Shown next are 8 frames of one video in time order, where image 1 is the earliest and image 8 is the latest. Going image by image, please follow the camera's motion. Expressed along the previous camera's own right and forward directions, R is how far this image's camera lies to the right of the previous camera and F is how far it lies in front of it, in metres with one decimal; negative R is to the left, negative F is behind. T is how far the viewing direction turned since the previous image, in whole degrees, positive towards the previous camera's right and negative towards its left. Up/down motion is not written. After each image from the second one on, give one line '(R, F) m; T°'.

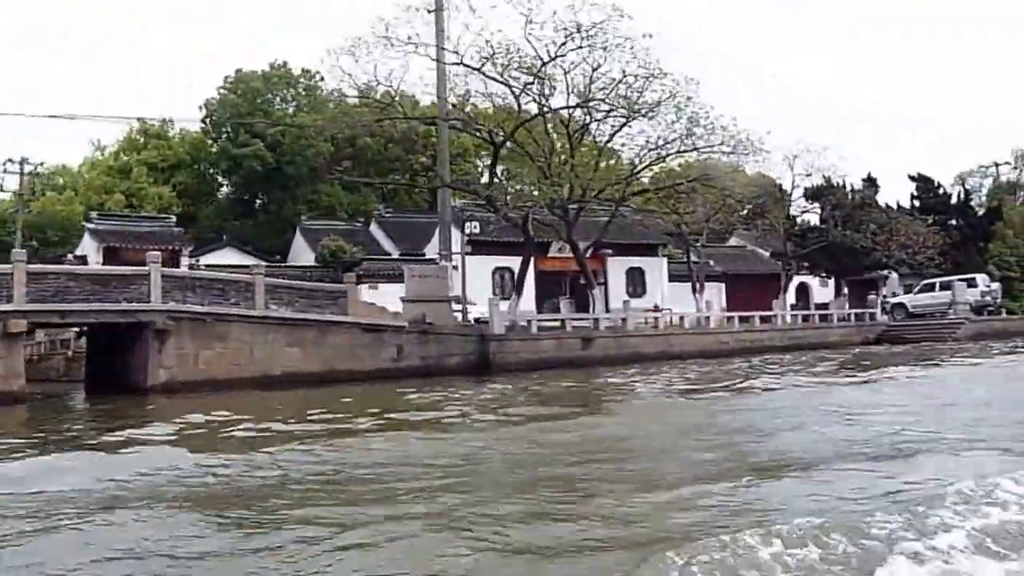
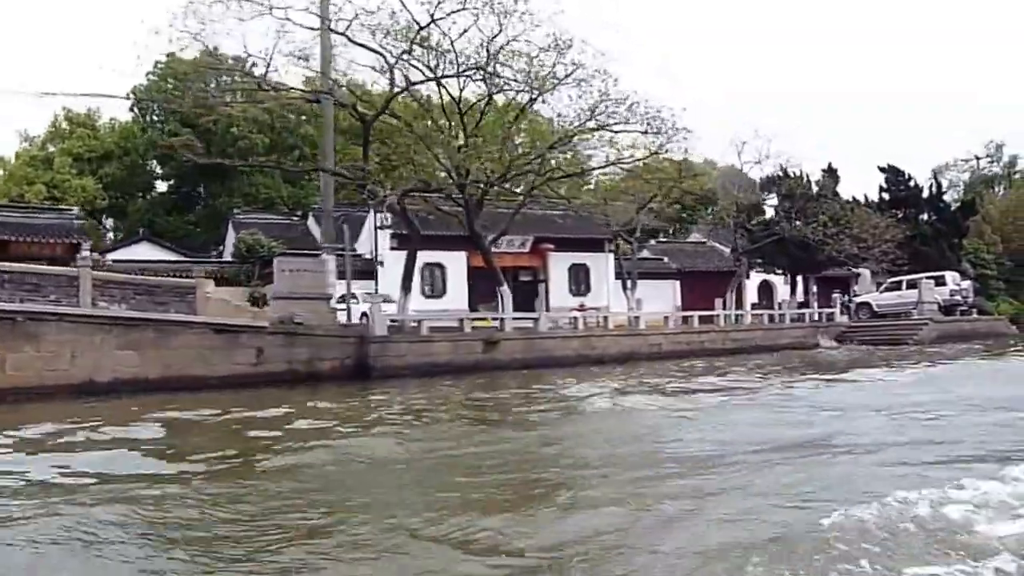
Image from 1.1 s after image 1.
(+1.2, +2.2) m; 0°
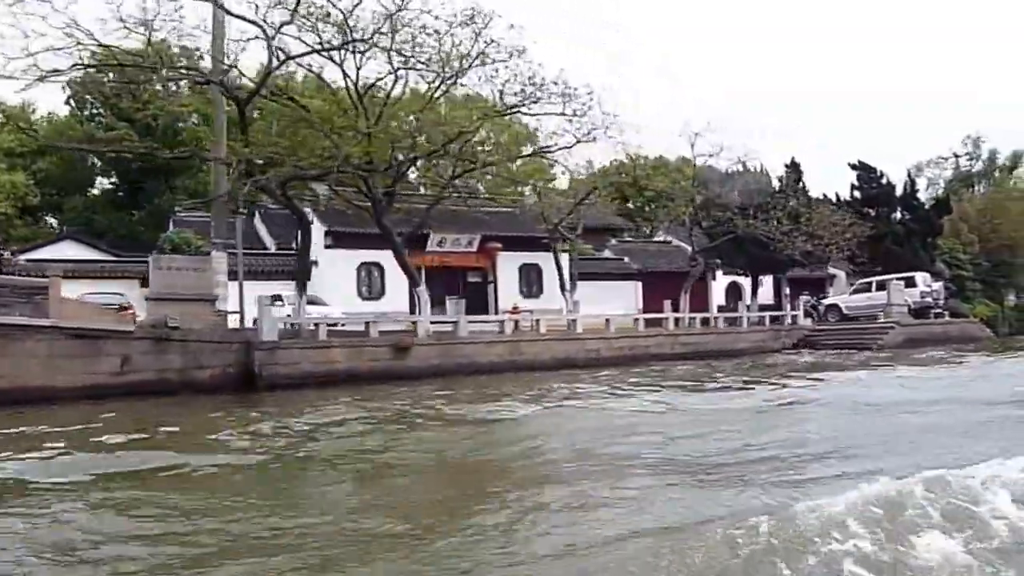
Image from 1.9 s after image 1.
(+0.9, +1.8) m; 0°
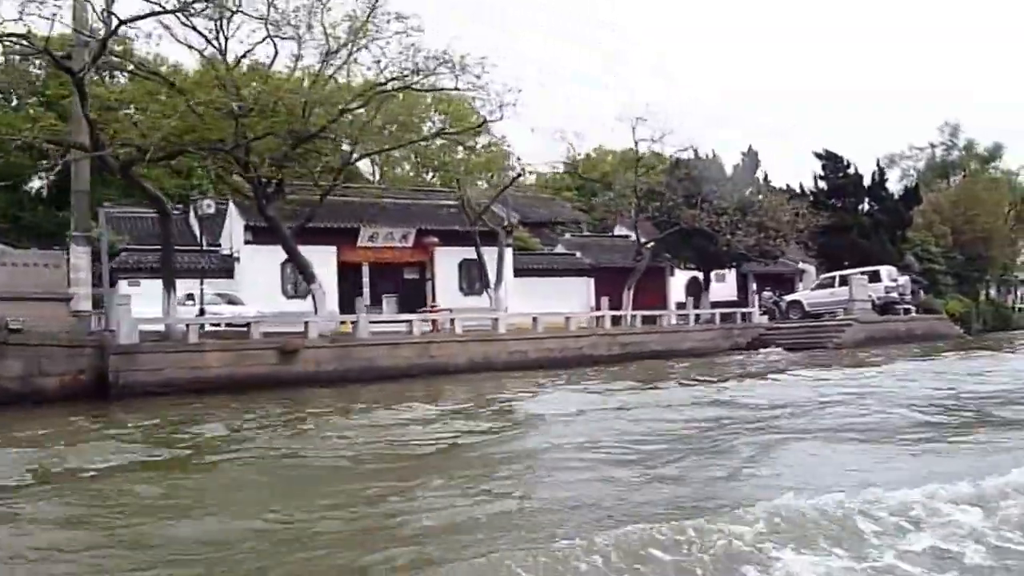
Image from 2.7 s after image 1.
(+0.9, +1.7) m; 0°
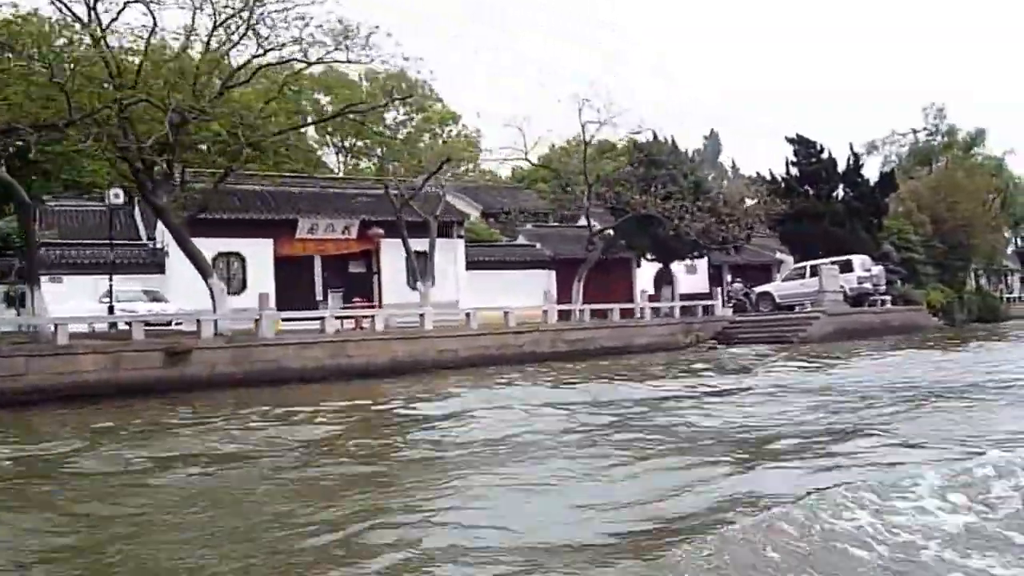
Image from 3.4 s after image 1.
(+0.7, +1.5) m; 0°
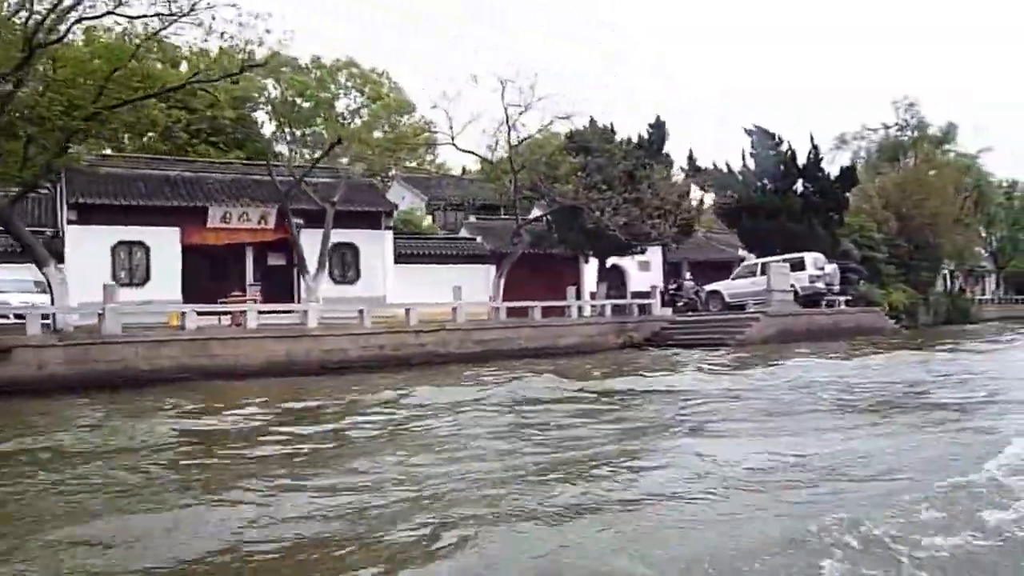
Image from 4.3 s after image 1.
(+1.0, +1.7) m; 0°
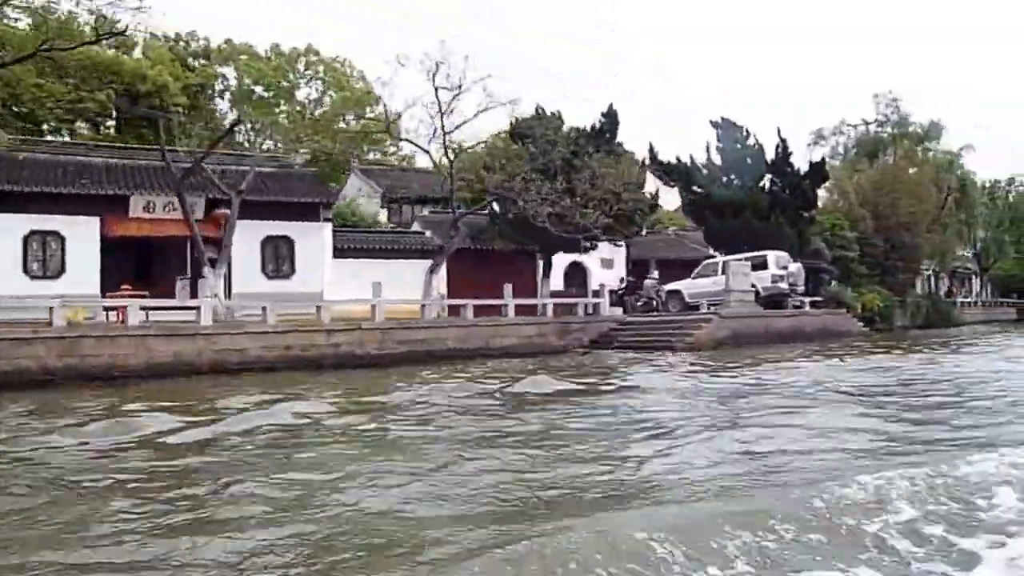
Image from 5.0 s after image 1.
(+0.7, +1.4) m; 0°
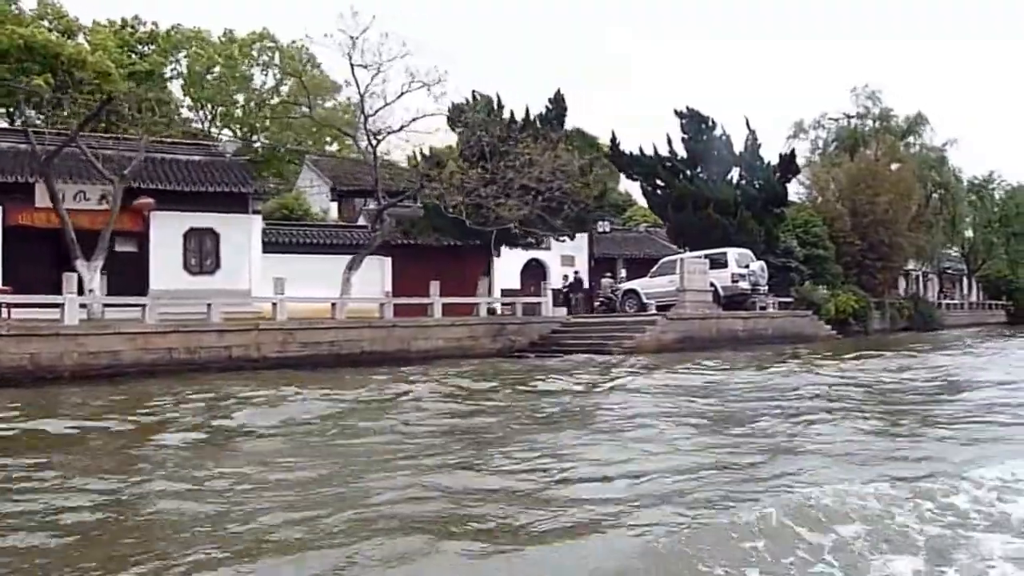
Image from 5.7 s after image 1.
(+0.8, +1.6) m; 0°
